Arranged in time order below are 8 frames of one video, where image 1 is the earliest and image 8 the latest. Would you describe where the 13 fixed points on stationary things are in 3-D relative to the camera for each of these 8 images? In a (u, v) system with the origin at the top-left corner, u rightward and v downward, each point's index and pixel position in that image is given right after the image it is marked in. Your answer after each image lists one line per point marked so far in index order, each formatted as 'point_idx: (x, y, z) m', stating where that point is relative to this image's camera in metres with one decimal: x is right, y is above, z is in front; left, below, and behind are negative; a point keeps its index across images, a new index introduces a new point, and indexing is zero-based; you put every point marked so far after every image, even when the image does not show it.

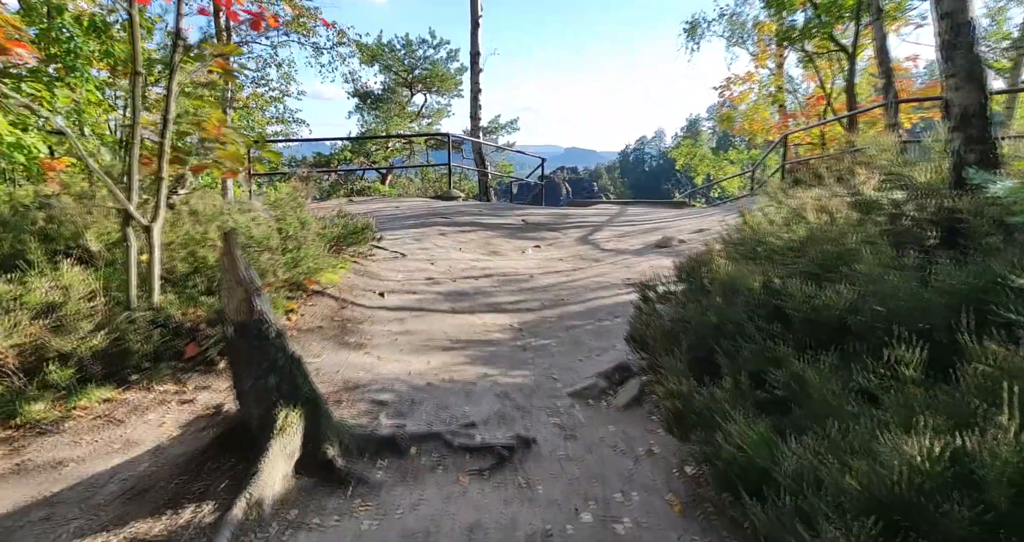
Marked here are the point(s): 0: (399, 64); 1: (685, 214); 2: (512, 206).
0: (-3.0, +5.3, +15.1) m
1: (+1.9, +0.6, +6.5) m
2: (0.0, +0.7, +6.8) m
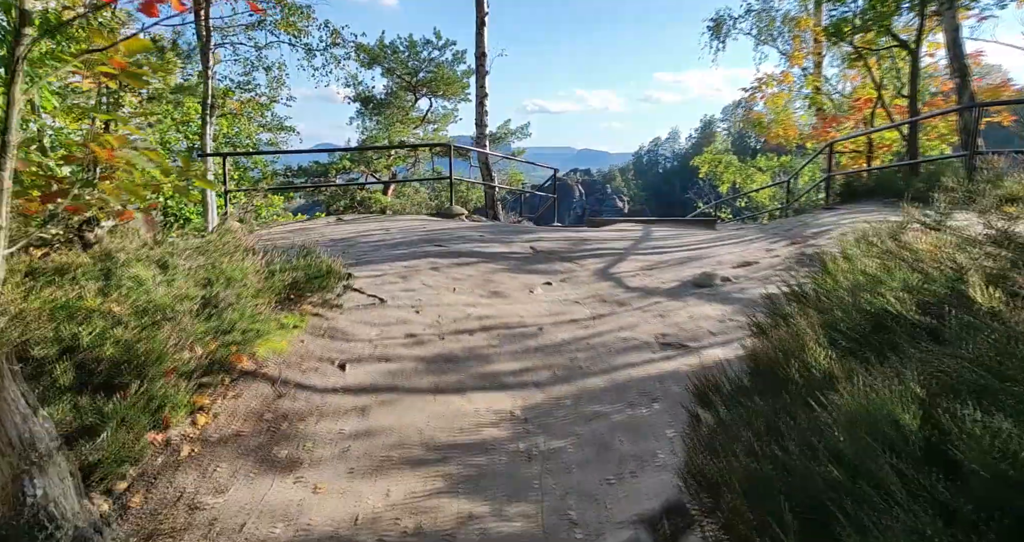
0: (-2.7, +5.0, +14.3) m
1: (+2.0, +0.3, +5.6) m
2: (+0.1, +0.4, +5.9) m
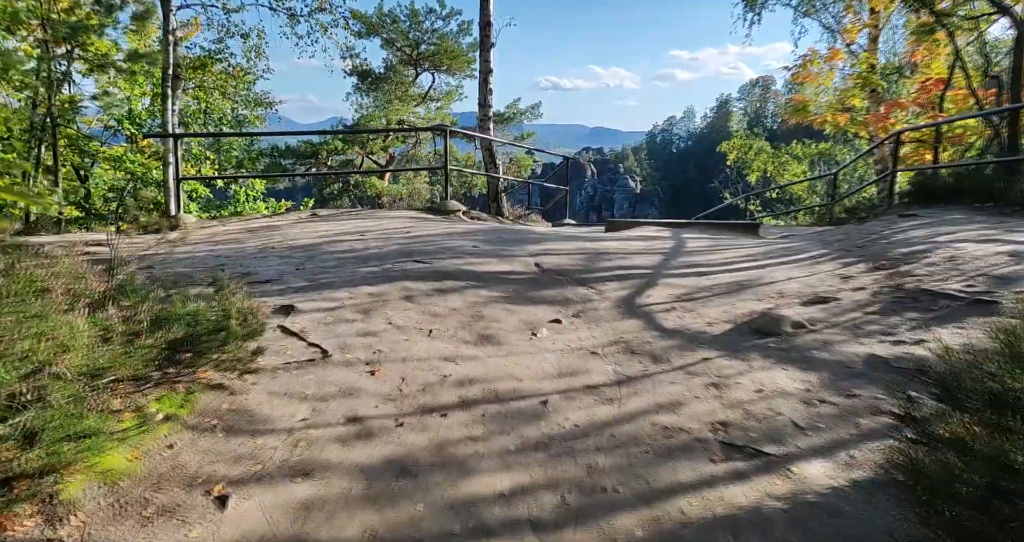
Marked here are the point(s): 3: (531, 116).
0: (-2.4, +5.2, +13.1) m
1: (+2.0, +0.2, +4.6) m
2: (+0.1, +0.3, +4.9) m
3: (+0.6, +4.8, +18.5) m
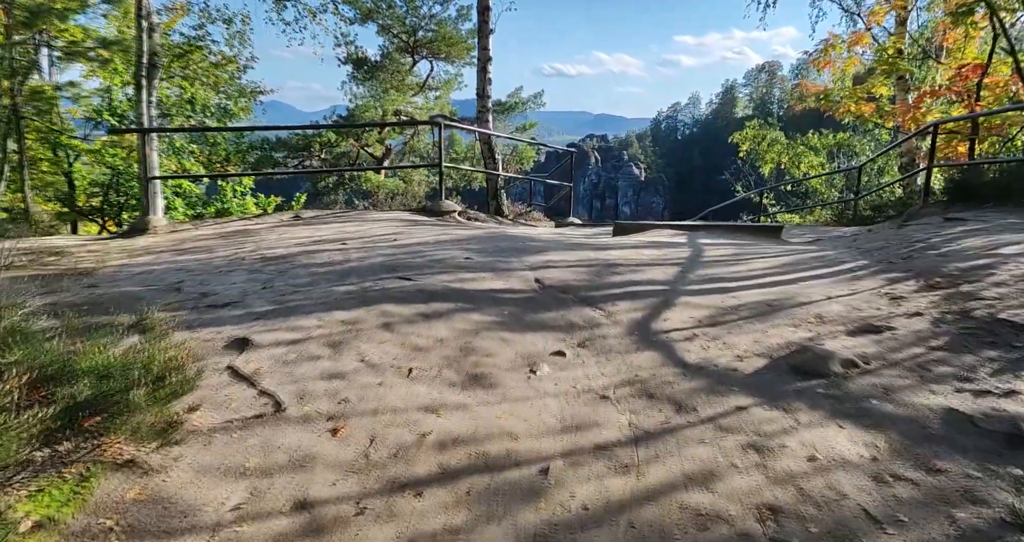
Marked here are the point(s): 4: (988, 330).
0: (-2.4, +5.3, +12.6) m
1: (+2.0, +0.1, +4.1) m
2: (+0.1, +0.2, +4.4) m
3: (+0.7, +5.0, +17.9) m
4: (+2.0, -0.2, +2.5) m
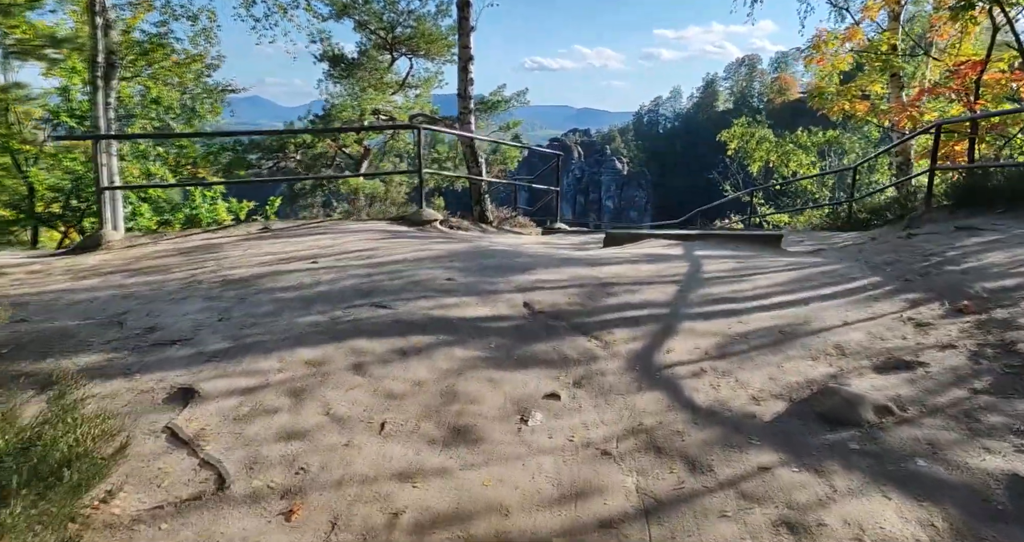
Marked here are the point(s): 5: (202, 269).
0: (-2.8, +5.2, +12.1) m
1: (+1.9, 0.0, +3.8) m
2: (0.0, +0.1, +4.1) m
3: (+0.2, +5.0, +17.5) m
4: (+1.9, -0.4, +2.2) m
5: (-2.1, 0.0, +4.0) m
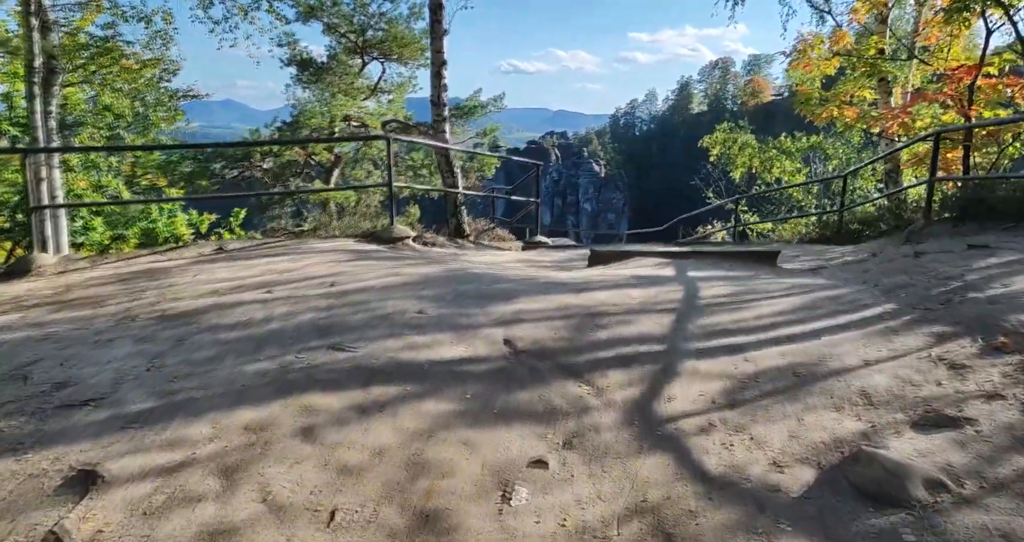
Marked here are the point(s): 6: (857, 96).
0: (-3.3, +4.9, +11.7) m
1: (+1.8, -0.2, +3.5) m
2: (-0.1, -0.1, +3.7) m
3: (-0.5, +4.8, +17.2) m
4: (+1.9, -0.5, +1.9) m
5: (-2.2, -0.2, +3.5) m
6: (+4.6, +2.3, +7.8) m
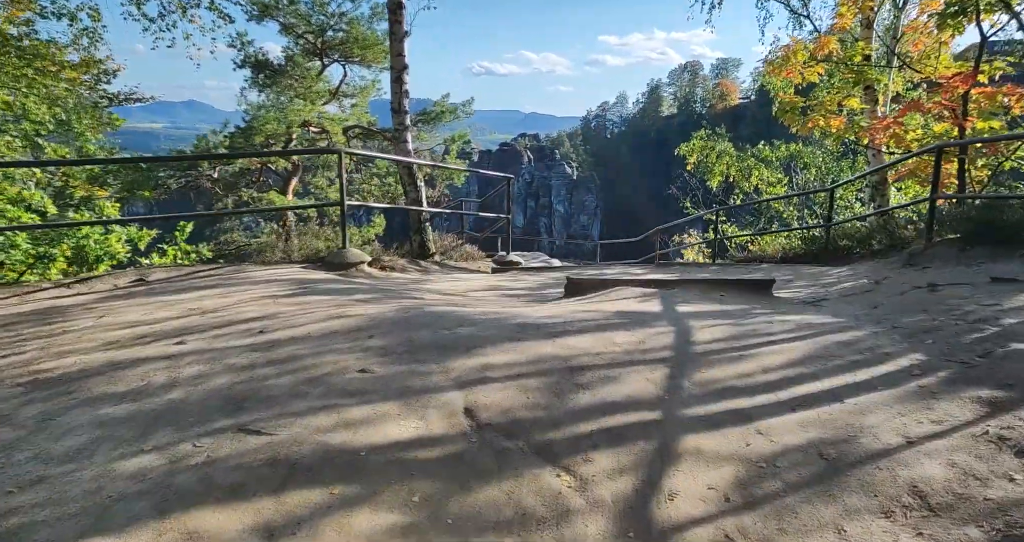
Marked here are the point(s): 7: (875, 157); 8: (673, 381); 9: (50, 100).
0: (-3.8, +4.6, +11.0) m
1: (+1.6, -0.4, +3.0) m
2: (-0.3, -0.3, +3.1) m
3: (-1.3, +4.5, +16.6) m
4: (+1.8, -0.7, +1.4) m
5: (-2.4, -0.4, +2.9) m
6: (+4.2, +2.1, +7.5) m
7: (+4.6, +1.4, +7.4) m
8: (+0.7, -0.5, +2.7) m
9: (-6.9, +2.5, +8.7) m
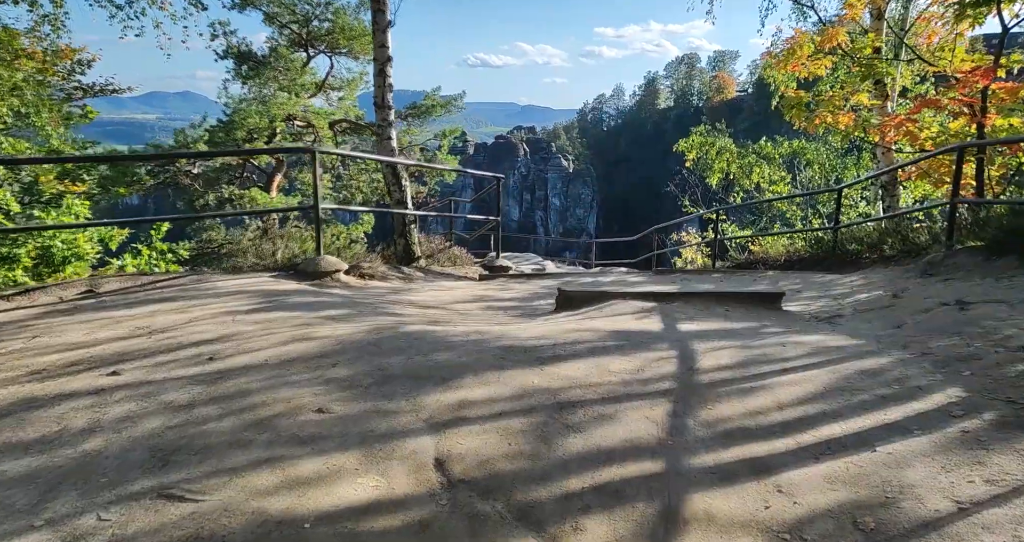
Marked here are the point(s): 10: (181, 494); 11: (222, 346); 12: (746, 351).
0: (-4.0, +4.6, +10.6) m
1: (+1.5, -0.5, +2.7) m
2: (-0.4, -0.4, +2.7) m
3: (-1.5, +4.5, +16.2) m
4: (+1.7, -0.8, +1.1) m
5: (-2.5, -0.5, +2.5) m
6: (+4.1, +2.1, +7.1) m
7: (+4.5, +1.4, +7.1) m
8: (+0.7, -0.6, +2.4) m
9: (-7.0, +2.5, +8.3) m
10: (-1.0, -0.7, +1.8) m
11: (-1.4, -0.4, +2.9) m
12: (+1.2, -0.4, +3.0) m
